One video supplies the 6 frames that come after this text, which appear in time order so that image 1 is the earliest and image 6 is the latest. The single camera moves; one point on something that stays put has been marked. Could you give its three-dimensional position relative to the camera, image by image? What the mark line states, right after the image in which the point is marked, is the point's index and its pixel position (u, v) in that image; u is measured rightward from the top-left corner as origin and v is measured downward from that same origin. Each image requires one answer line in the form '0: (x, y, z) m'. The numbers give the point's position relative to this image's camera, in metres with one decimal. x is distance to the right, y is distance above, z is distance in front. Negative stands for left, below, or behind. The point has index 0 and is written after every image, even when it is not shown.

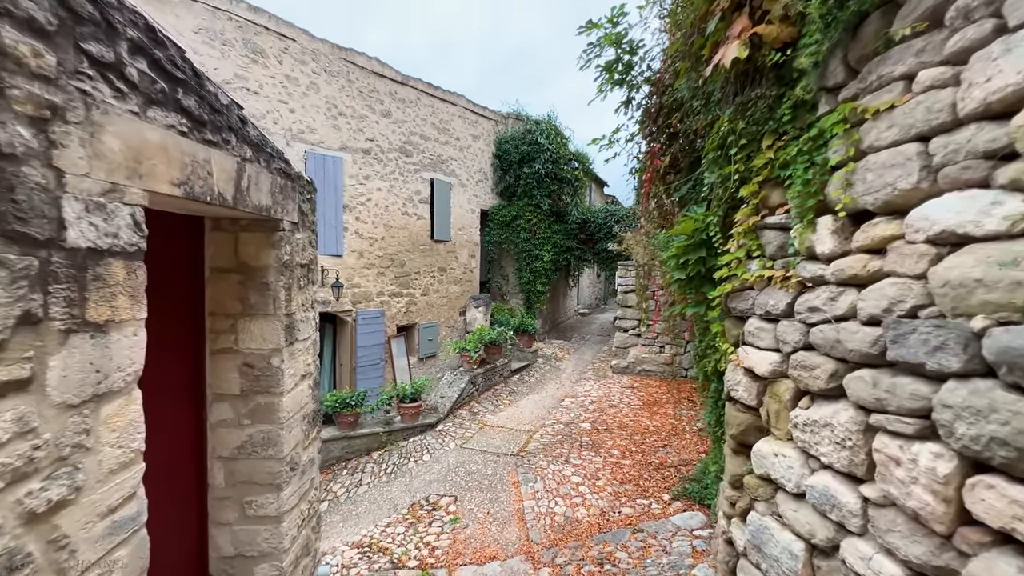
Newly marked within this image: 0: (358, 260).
0: (-2.3, +0.4, +6.8) m
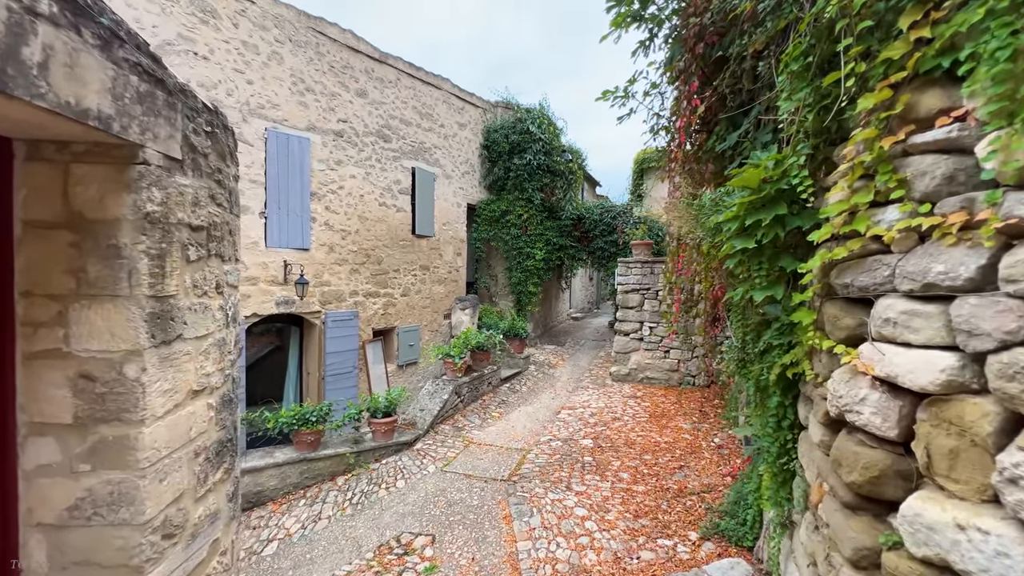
0: (-2.5, +0.5, +6.1) m
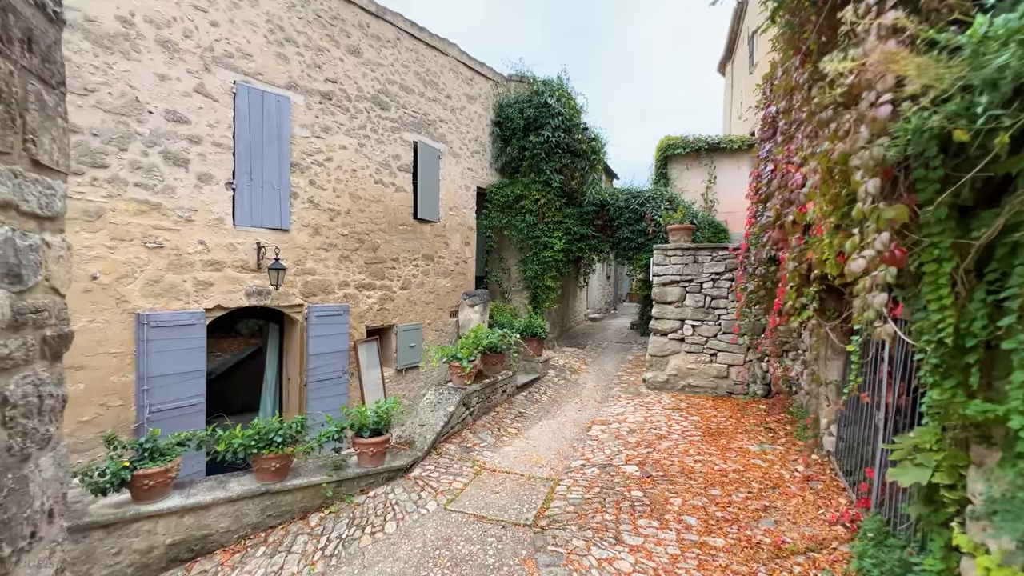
0: (-2.3, +0.6, +5.1) m
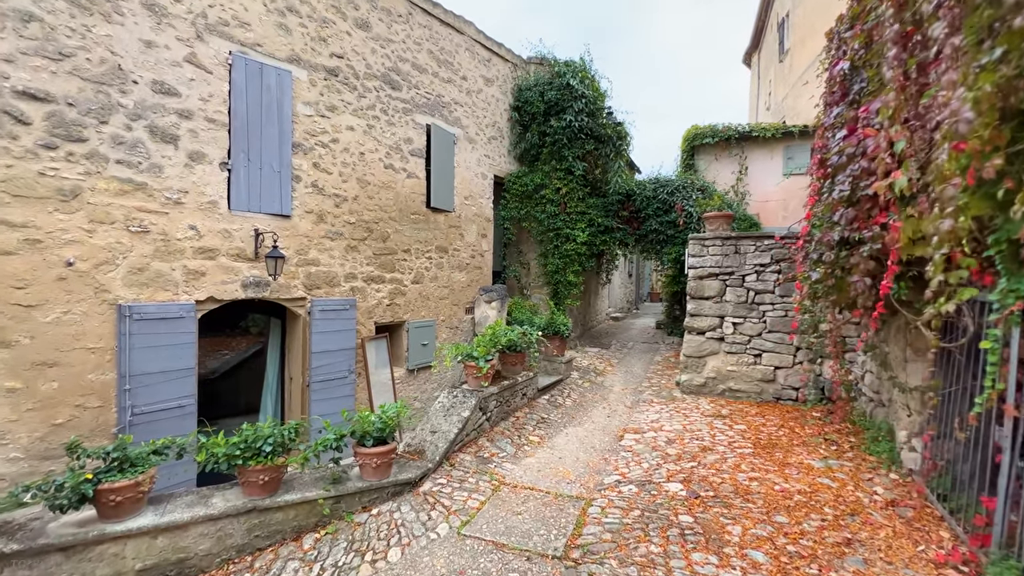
0: (-2.0, +0.7, +4.7) m
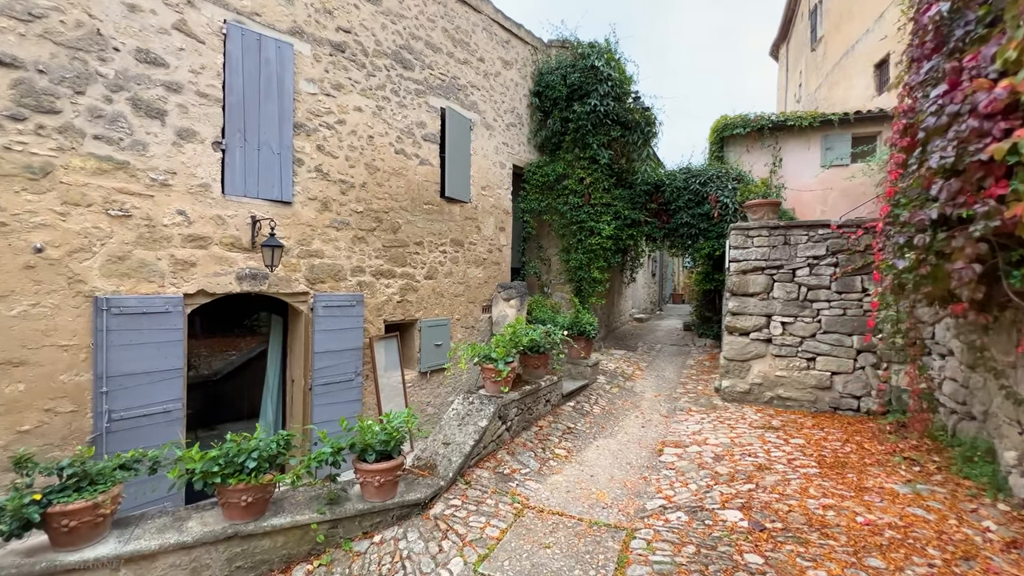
0: (-1.8, +0.7, +4.3) m
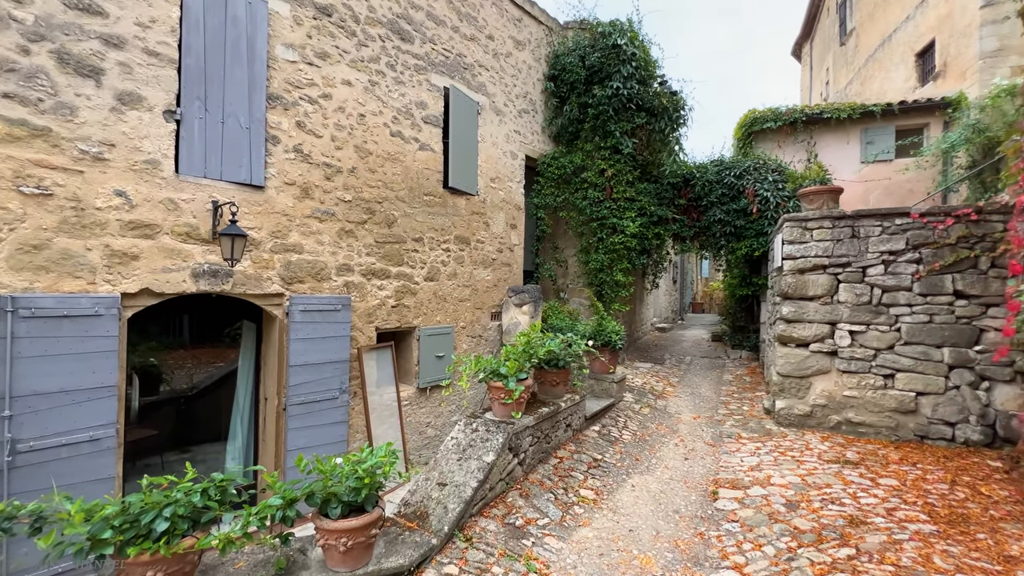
0: (-1.7, +0.7, +3.7) m
